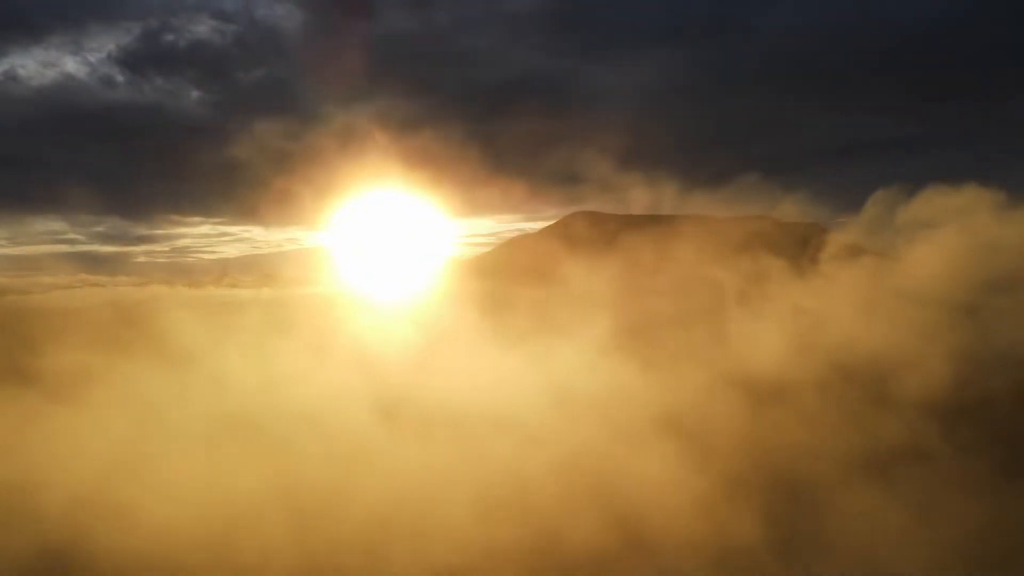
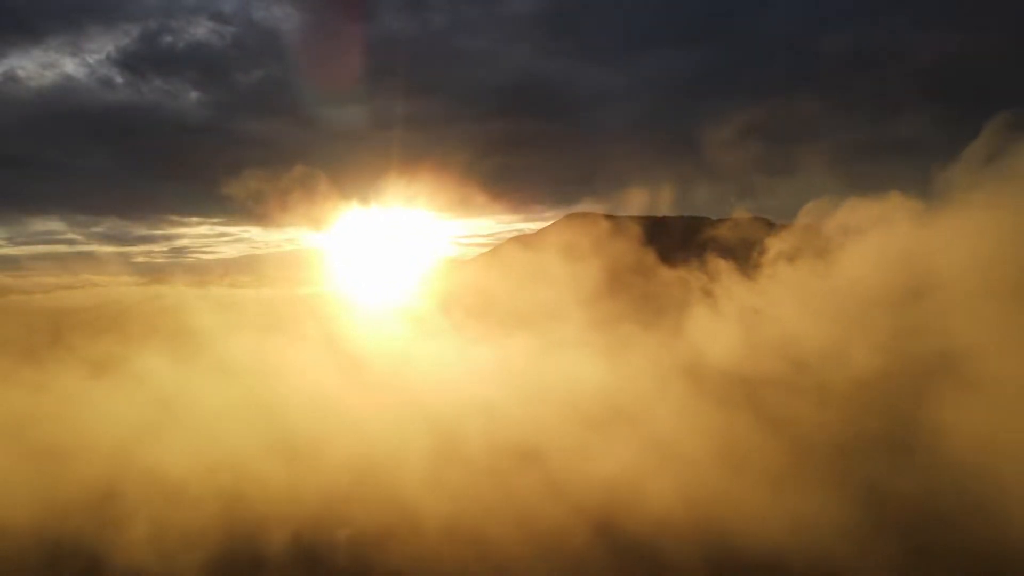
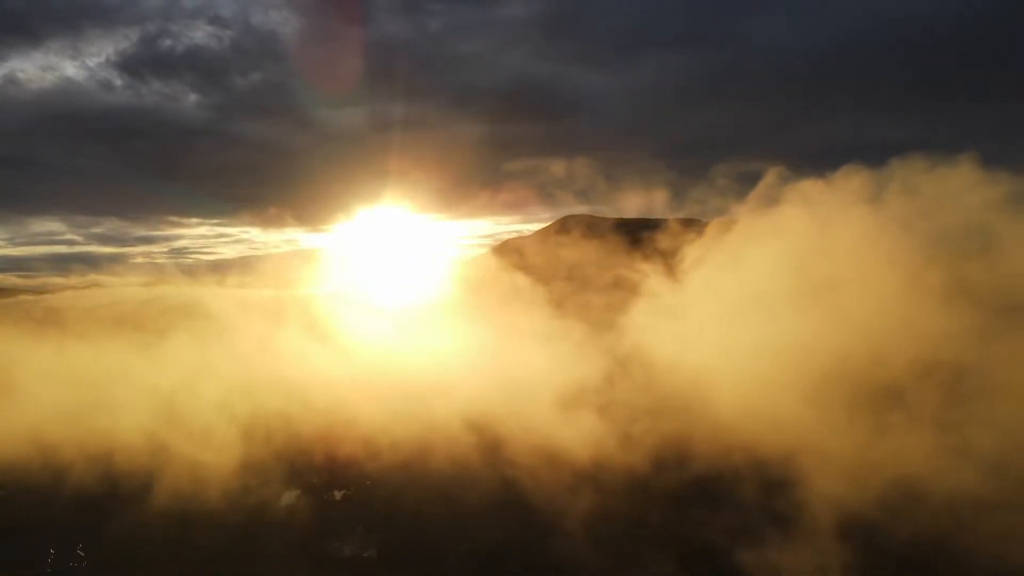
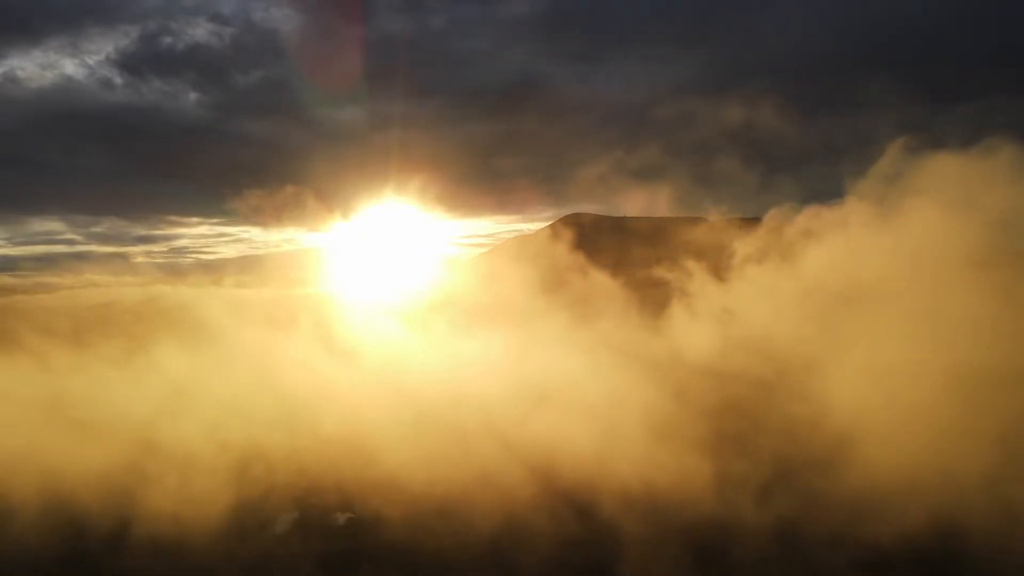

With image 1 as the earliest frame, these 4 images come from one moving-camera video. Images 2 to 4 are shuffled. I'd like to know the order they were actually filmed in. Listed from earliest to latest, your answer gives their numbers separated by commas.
2, 4, 3
